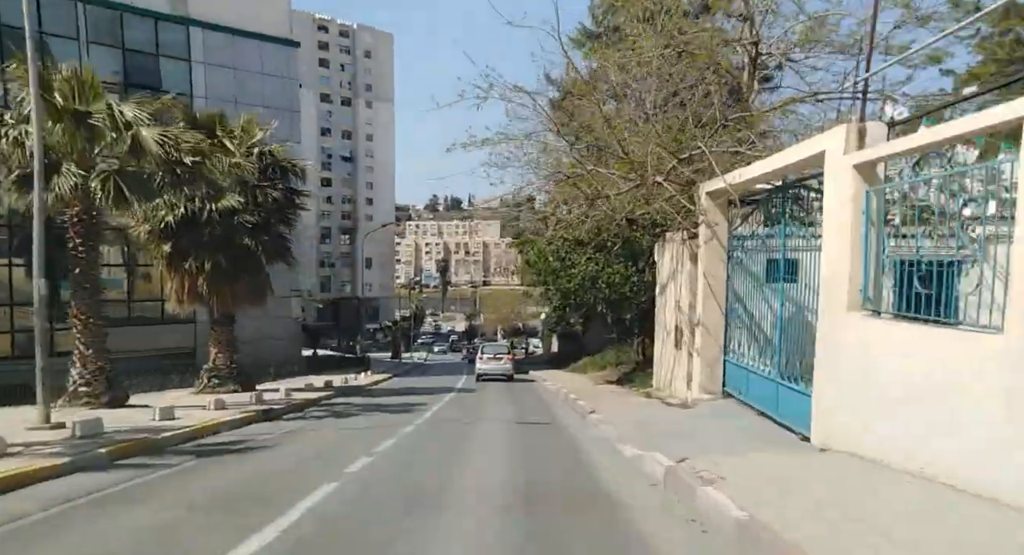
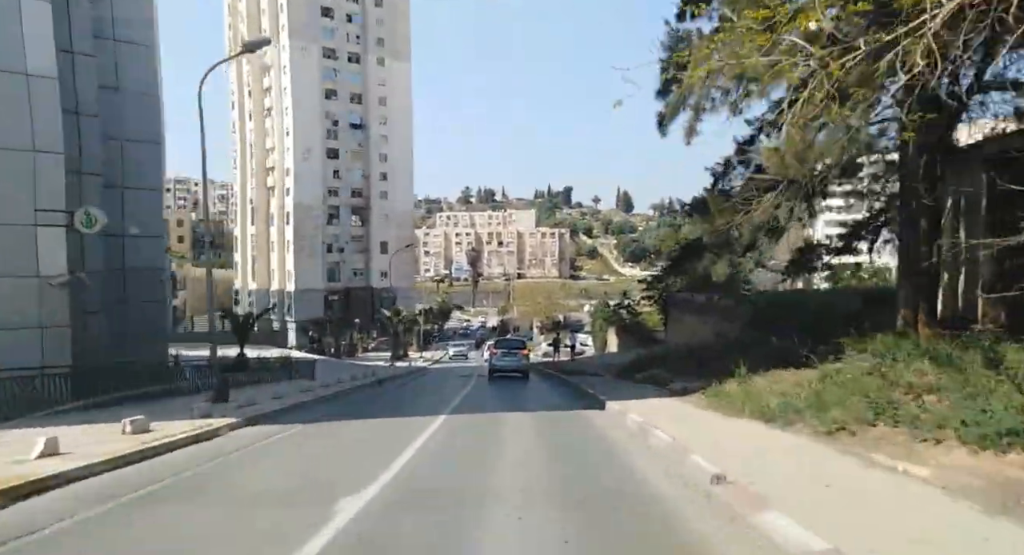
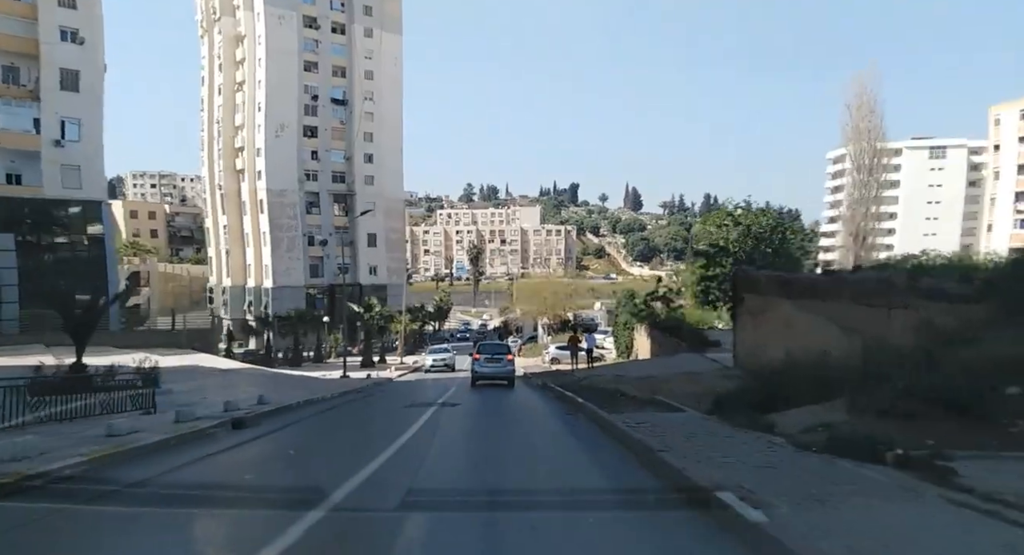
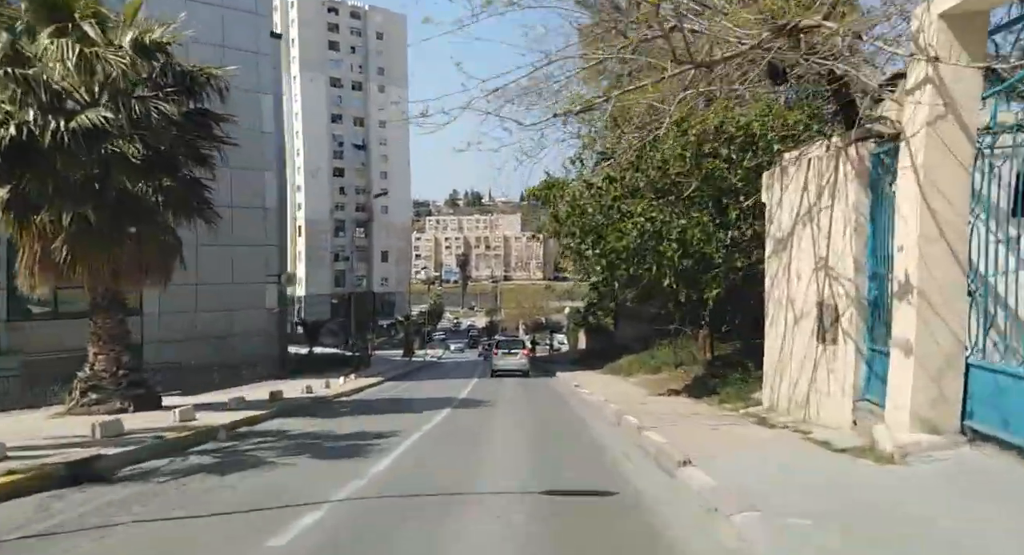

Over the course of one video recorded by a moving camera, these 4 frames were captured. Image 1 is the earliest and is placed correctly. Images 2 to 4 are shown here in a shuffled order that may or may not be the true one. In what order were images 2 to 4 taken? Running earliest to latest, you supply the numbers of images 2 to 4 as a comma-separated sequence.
4, 2, 3
